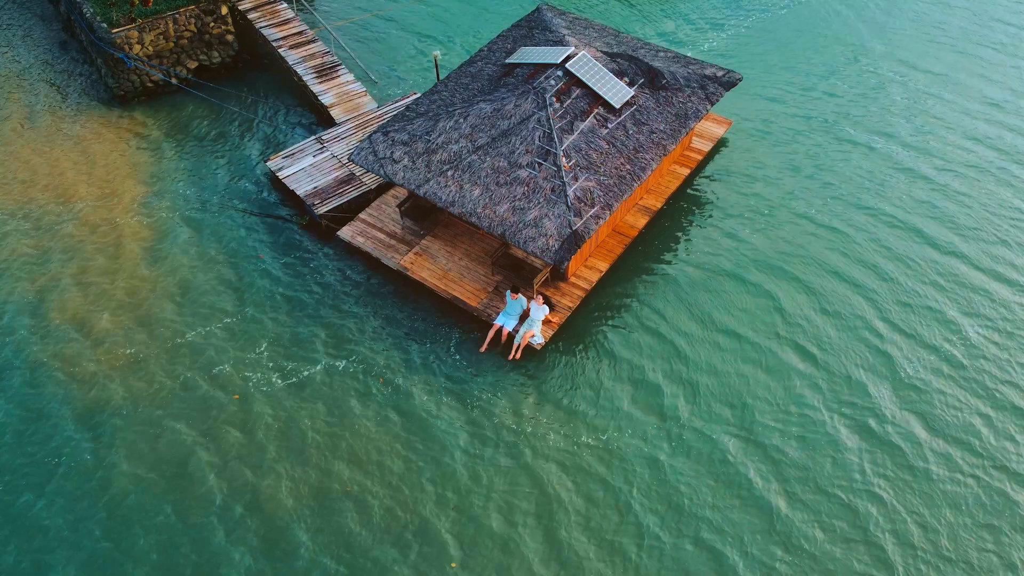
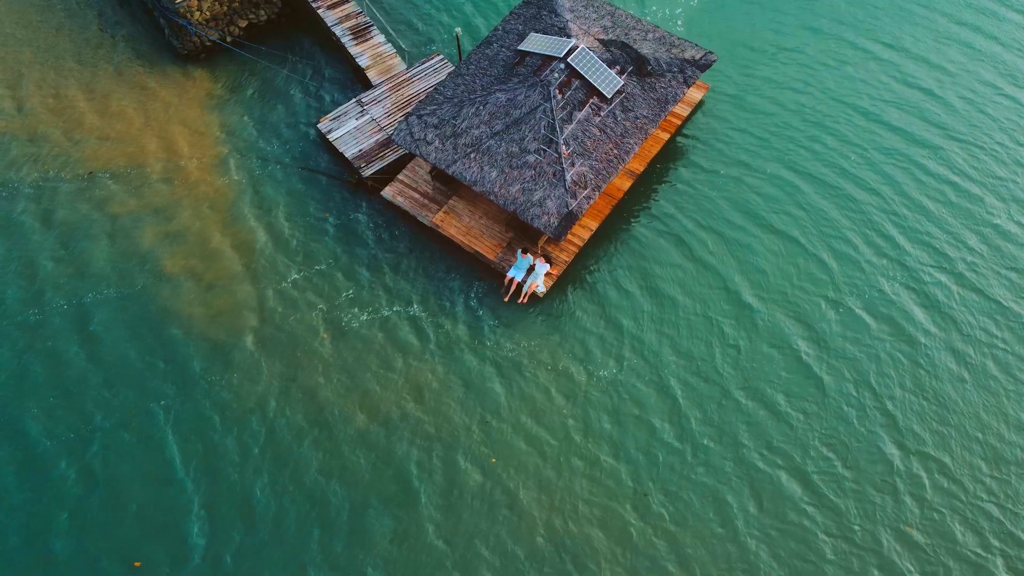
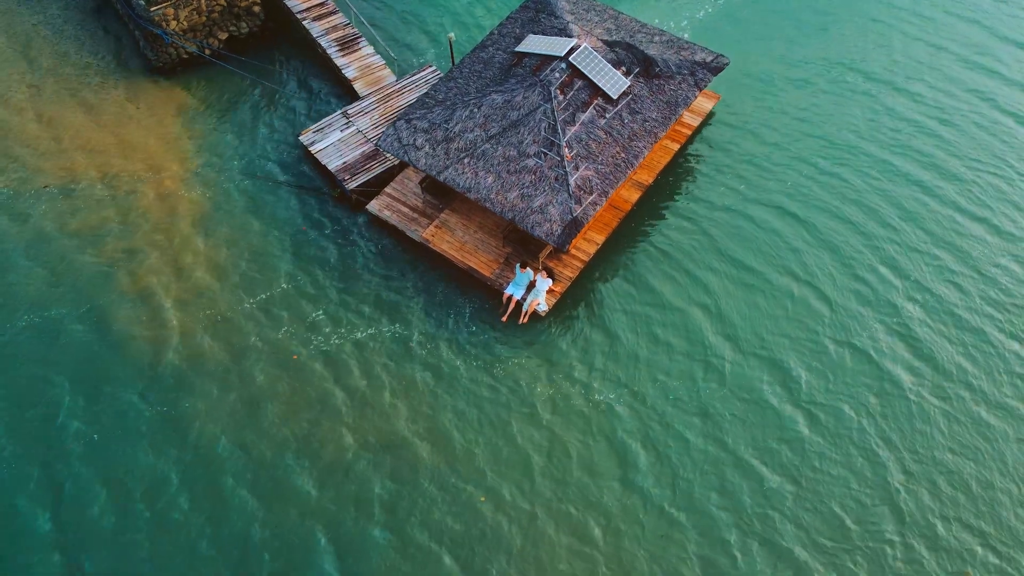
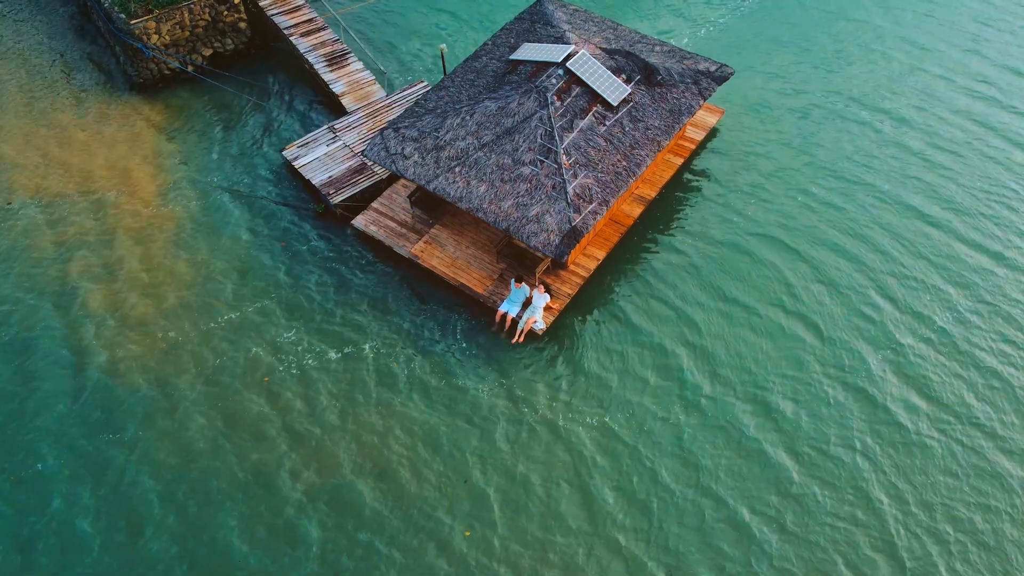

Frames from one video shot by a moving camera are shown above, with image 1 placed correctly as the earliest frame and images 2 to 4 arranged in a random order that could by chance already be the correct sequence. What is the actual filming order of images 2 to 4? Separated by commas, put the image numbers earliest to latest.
4, 3, 2
